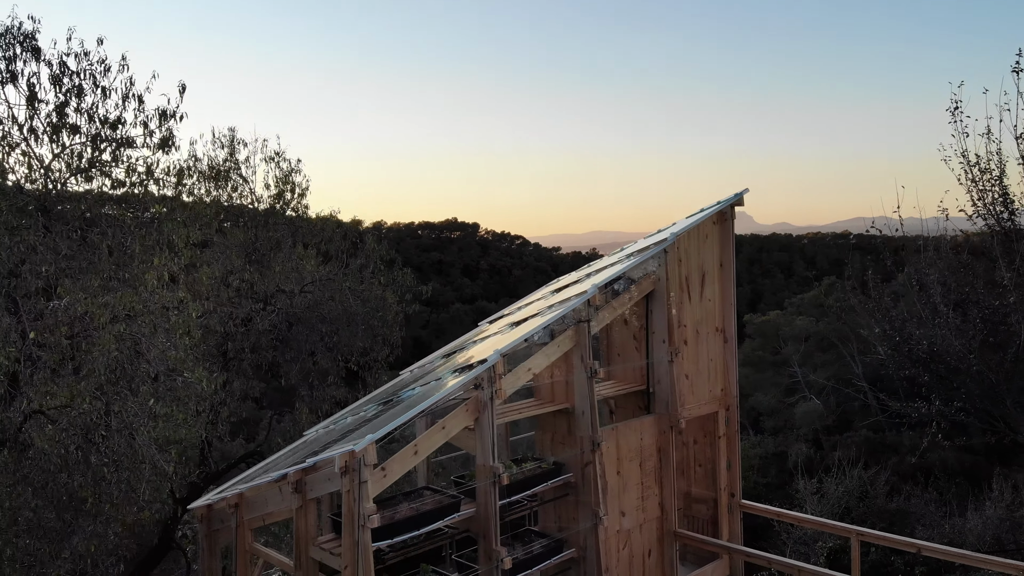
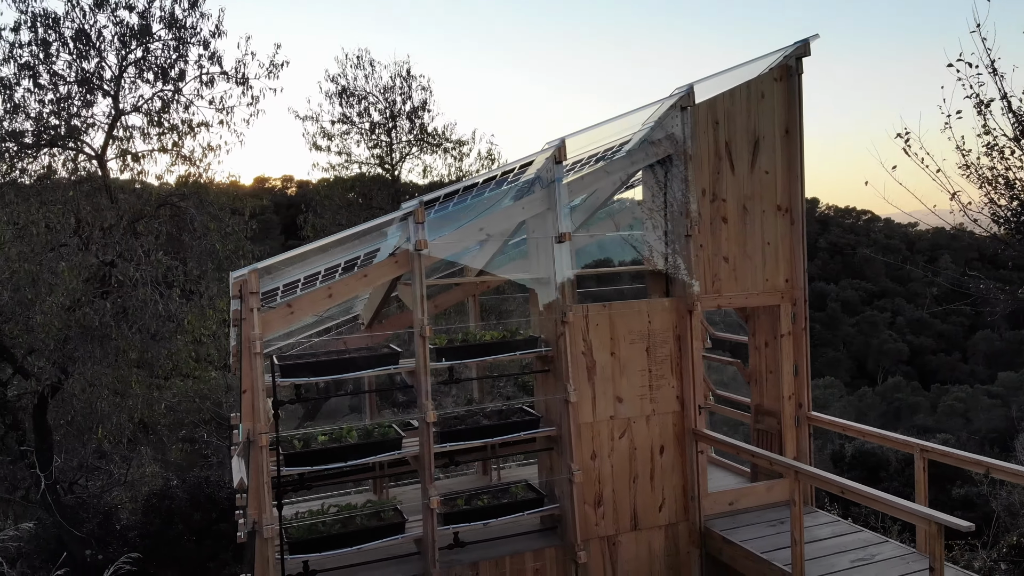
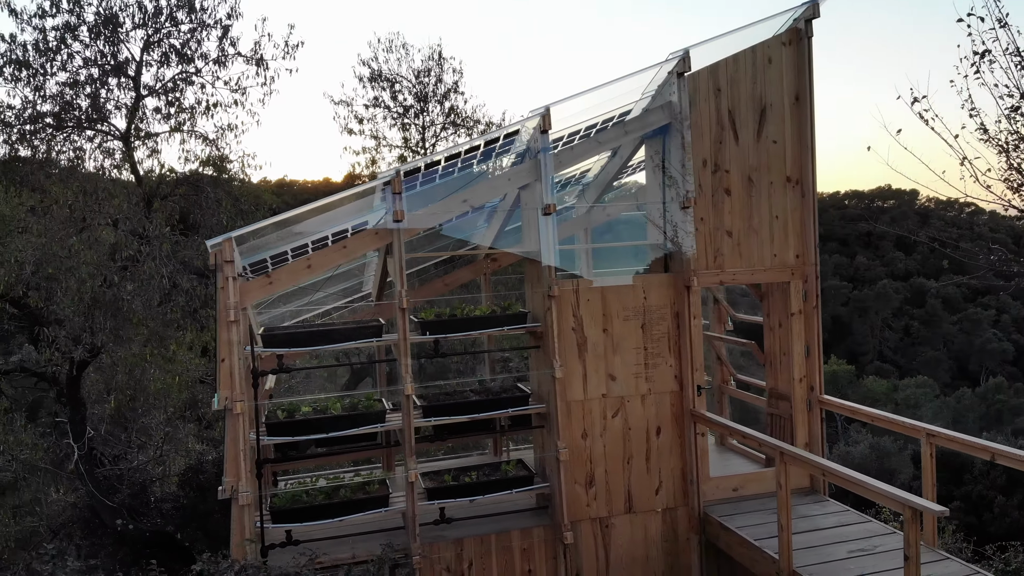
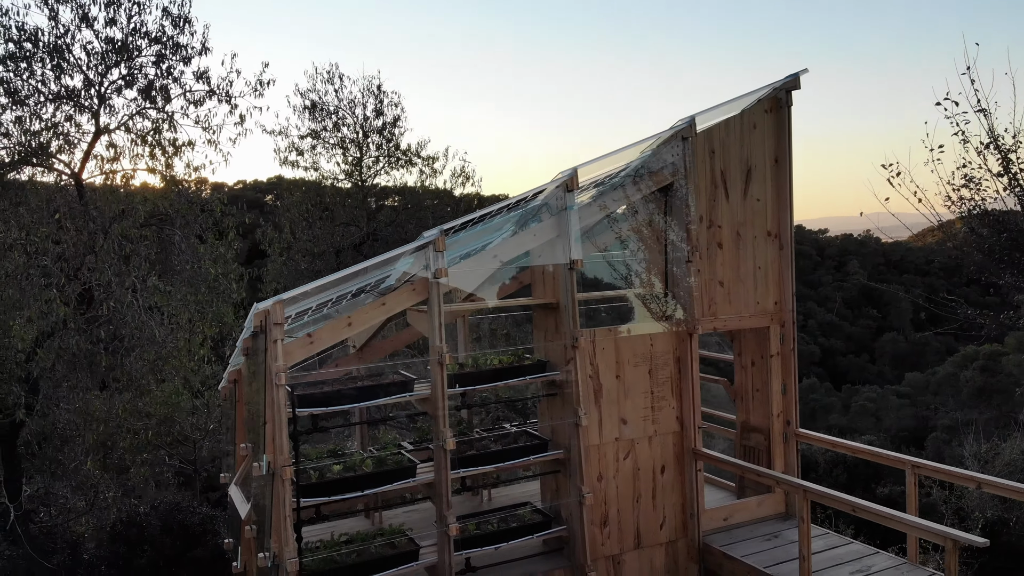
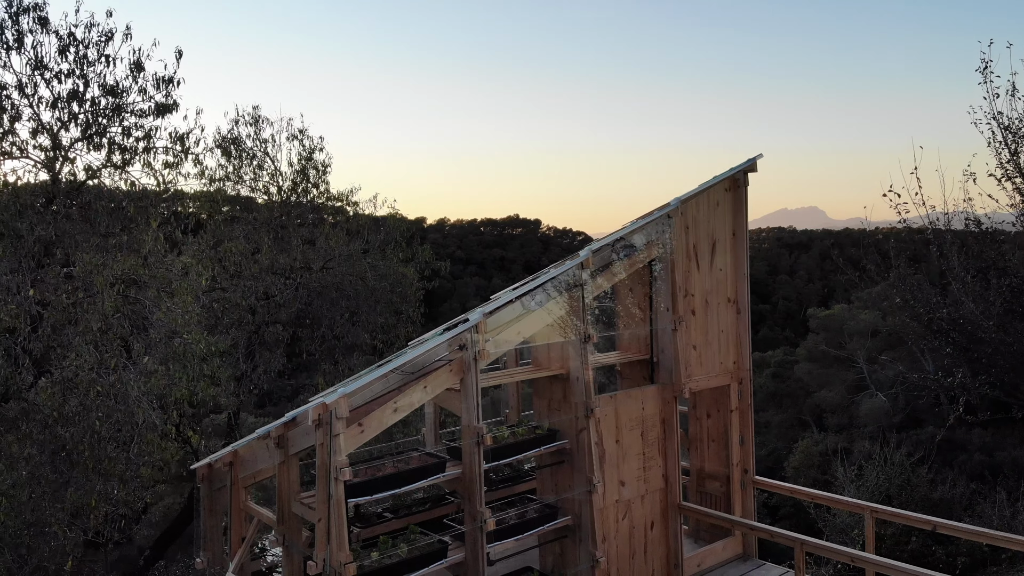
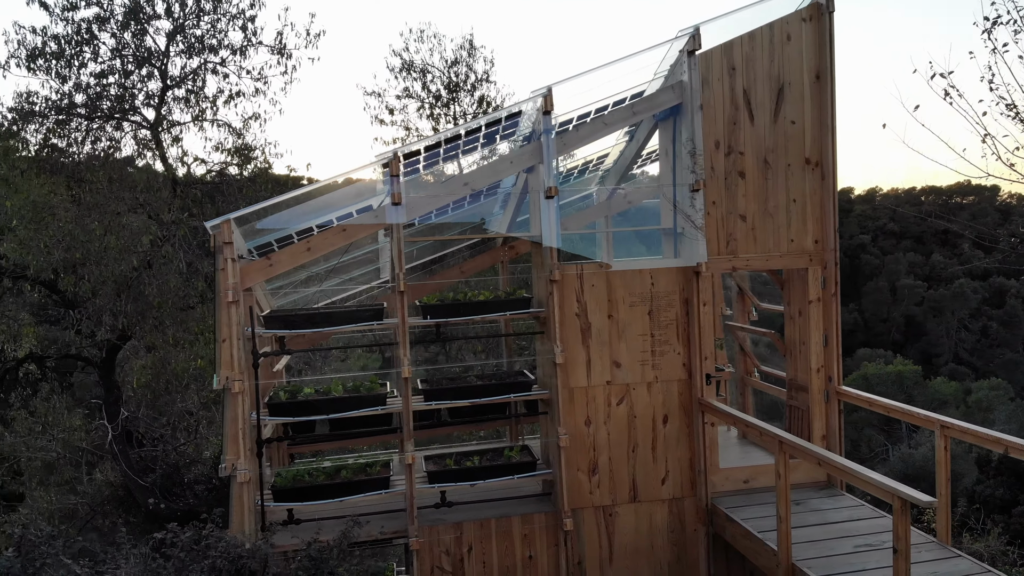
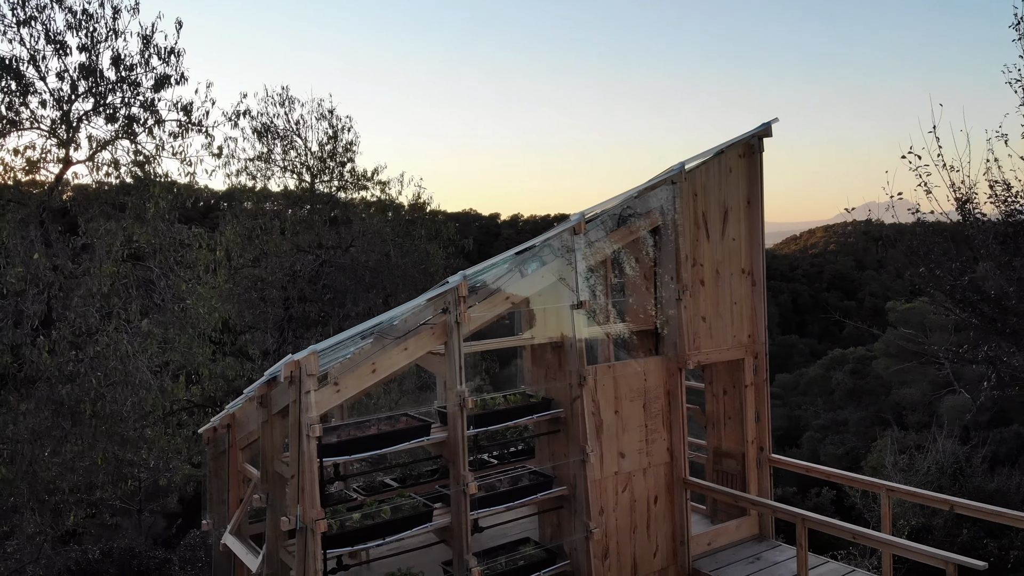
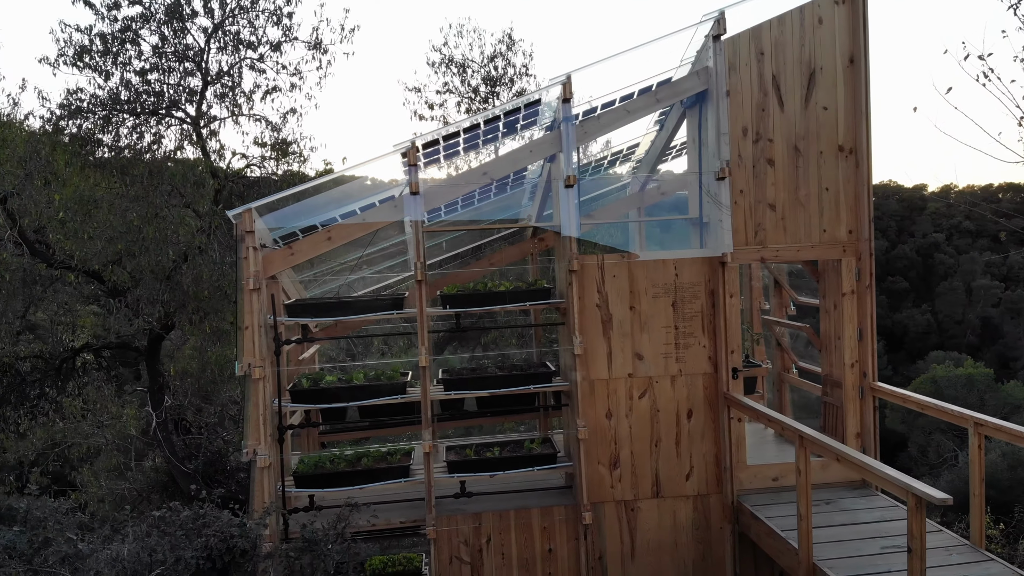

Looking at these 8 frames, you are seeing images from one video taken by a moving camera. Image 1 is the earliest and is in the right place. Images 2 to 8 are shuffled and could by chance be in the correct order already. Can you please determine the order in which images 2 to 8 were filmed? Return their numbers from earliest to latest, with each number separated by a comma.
5, 7, 4, 2, 3, 6, 8
